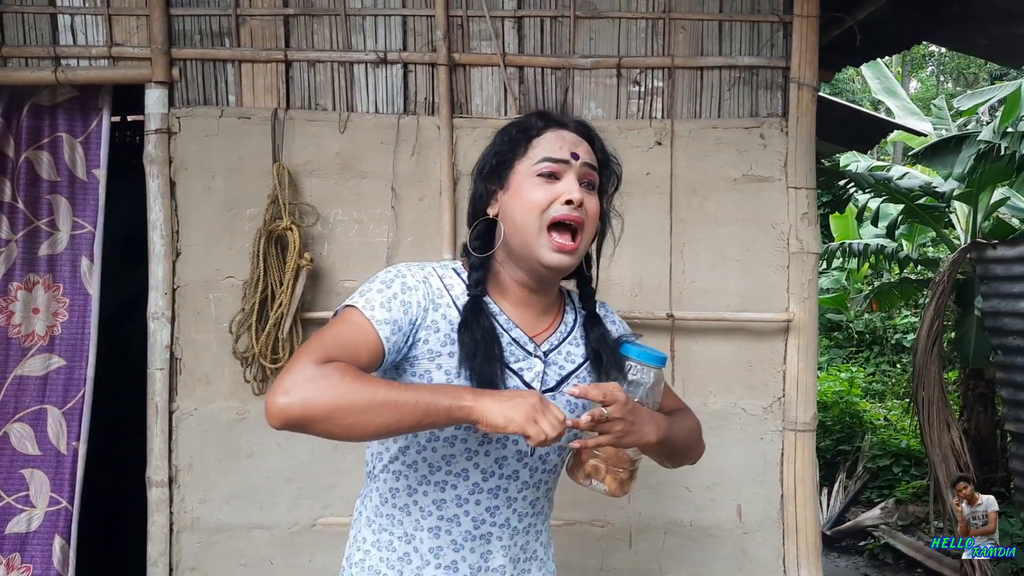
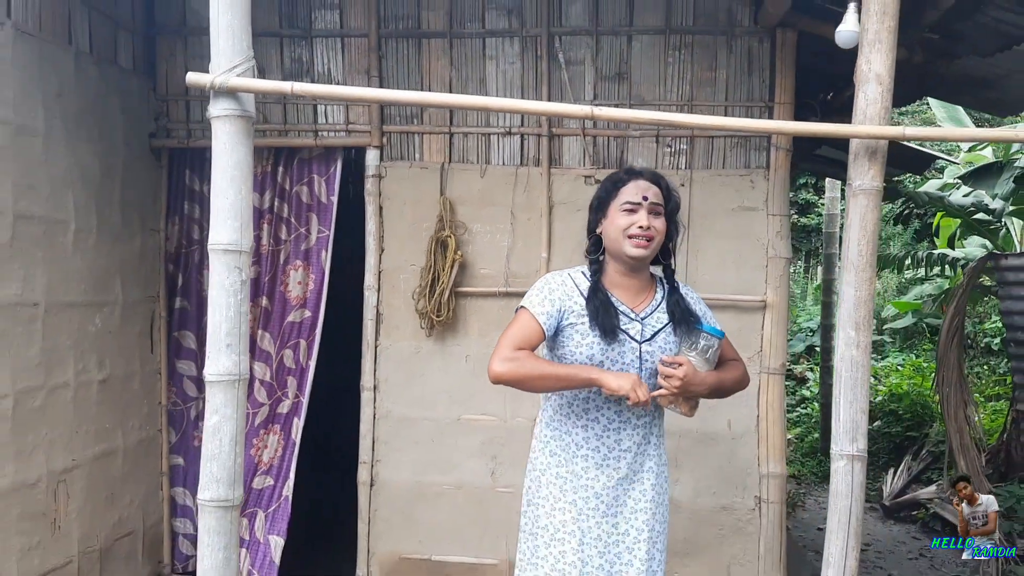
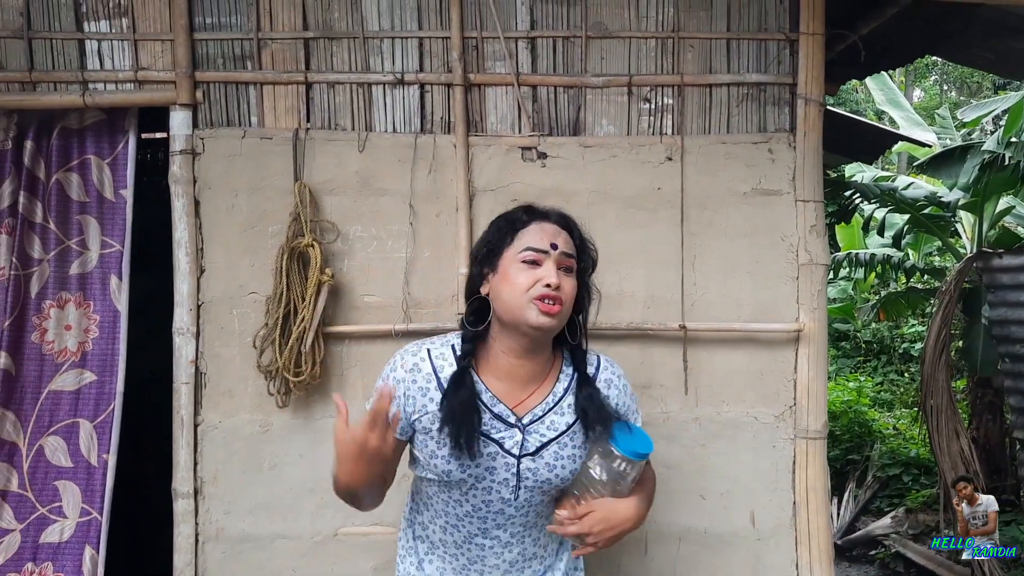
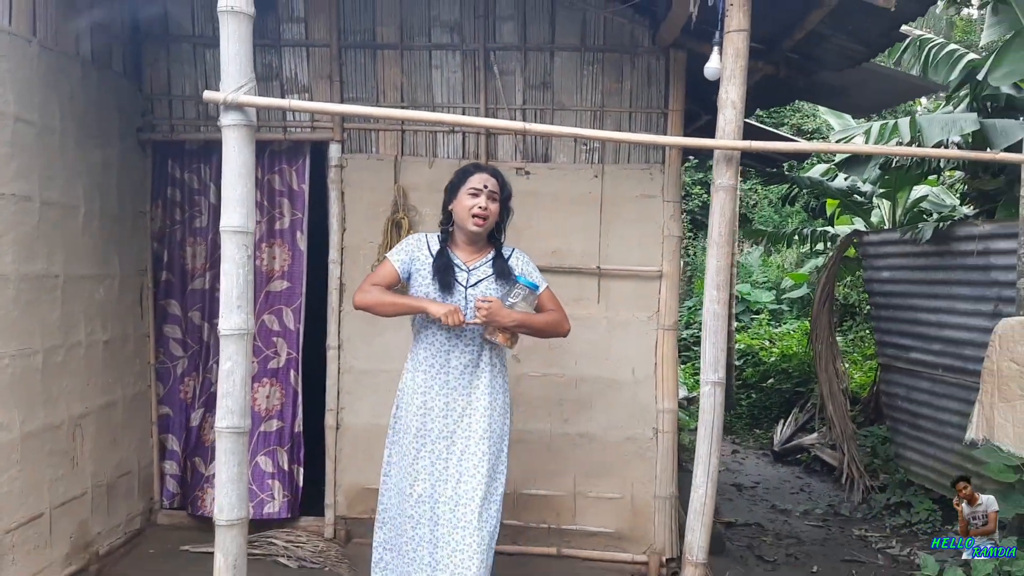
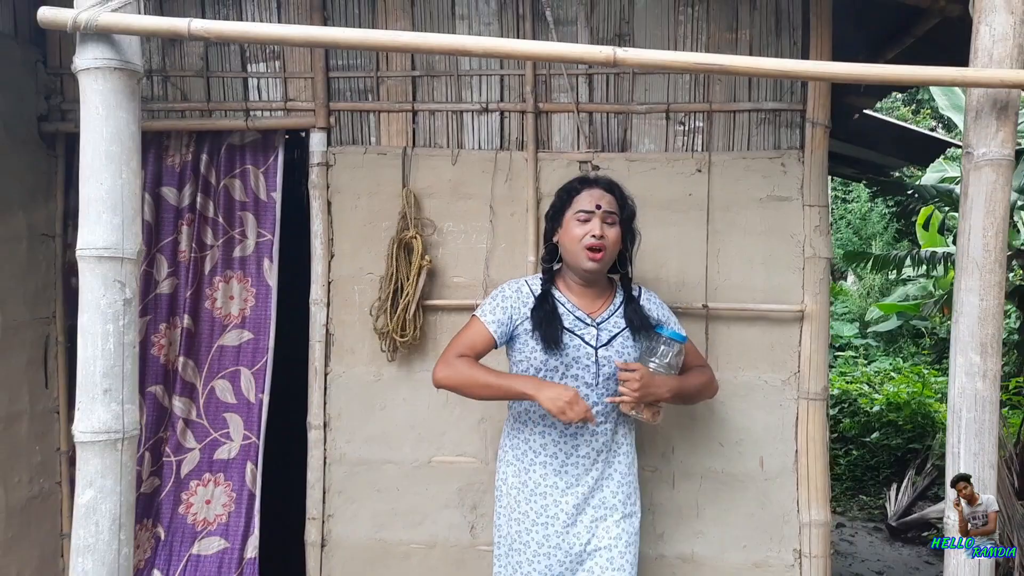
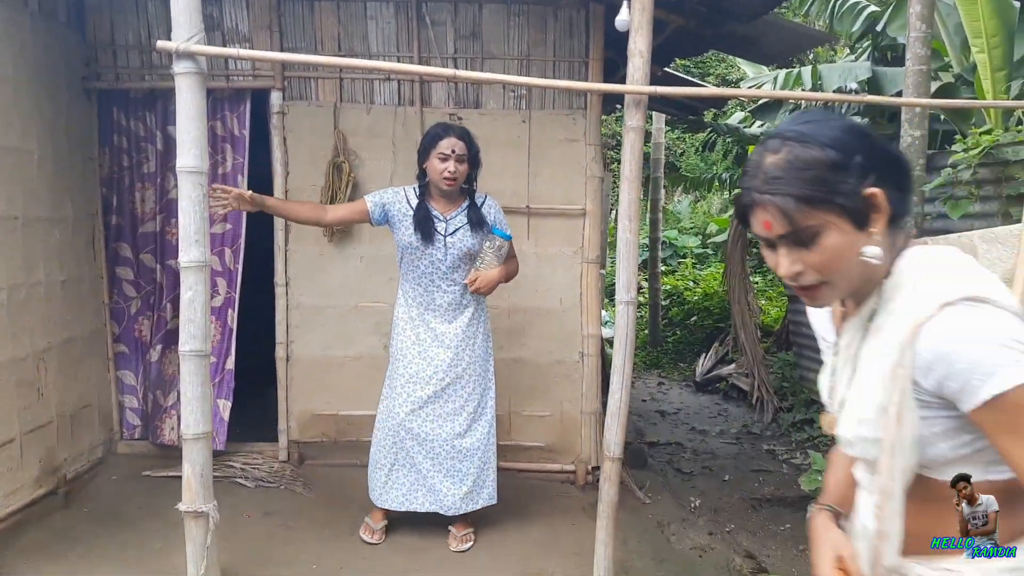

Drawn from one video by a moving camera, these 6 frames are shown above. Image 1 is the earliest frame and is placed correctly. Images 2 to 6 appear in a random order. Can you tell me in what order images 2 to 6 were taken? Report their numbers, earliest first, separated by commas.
3, 5, 2, 4, 6
